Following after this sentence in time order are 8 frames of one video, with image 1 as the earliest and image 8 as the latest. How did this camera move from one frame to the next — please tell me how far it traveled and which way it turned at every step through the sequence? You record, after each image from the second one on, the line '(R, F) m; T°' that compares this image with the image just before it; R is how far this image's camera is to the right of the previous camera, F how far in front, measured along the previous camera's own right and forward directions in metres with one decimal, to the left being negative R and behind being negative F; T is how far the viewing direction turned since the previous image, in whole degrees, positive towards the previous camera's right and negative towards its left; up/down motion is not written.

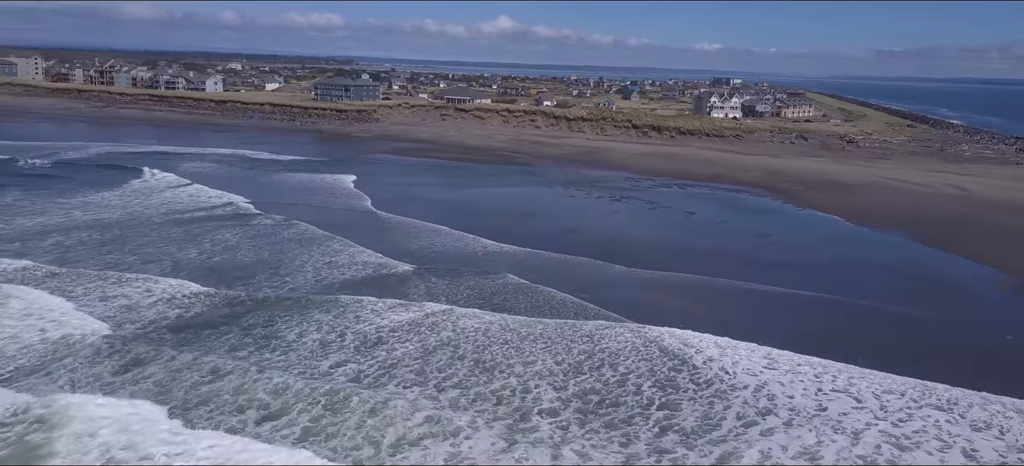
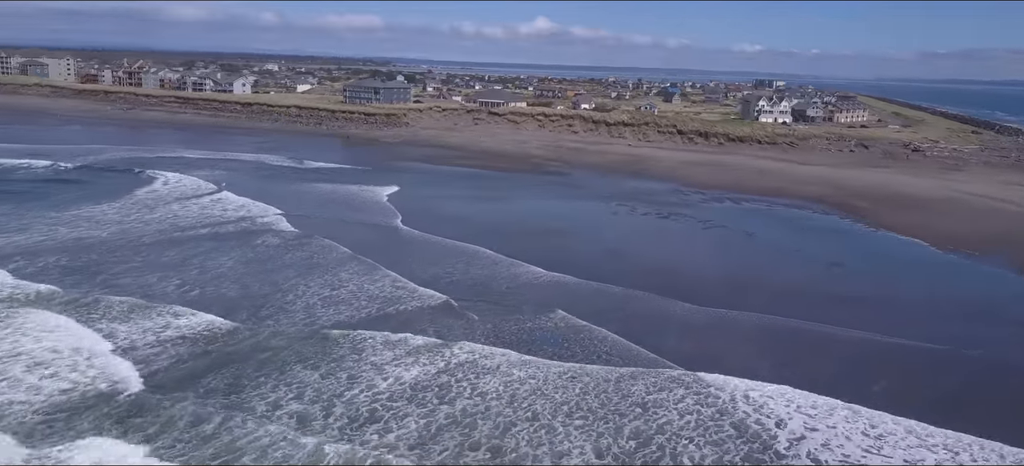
(+0.1, +2.2) m; -3°
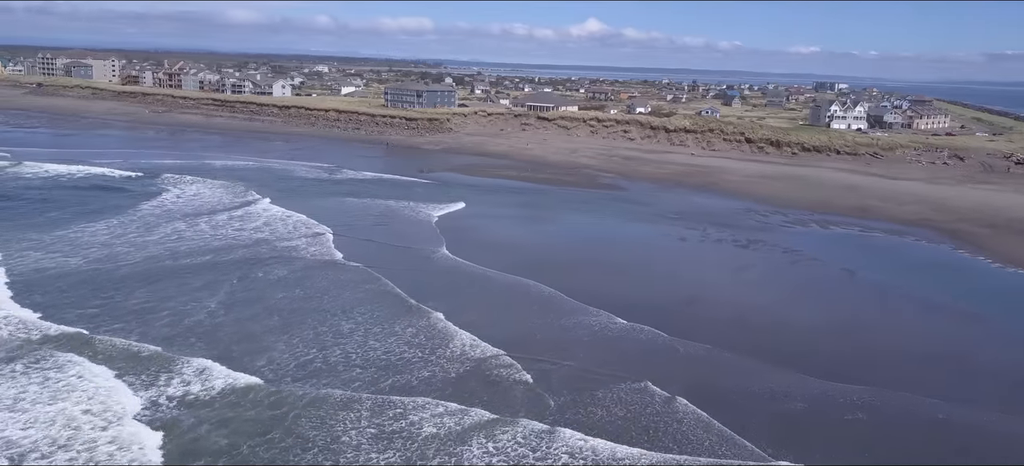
(0.0, +2.9) m; -4°
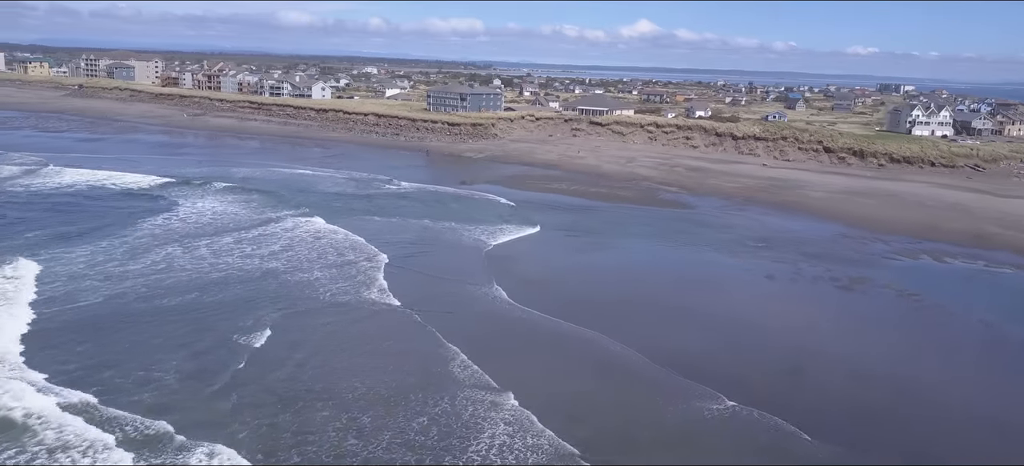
(0.0, +2.9) m; -3°
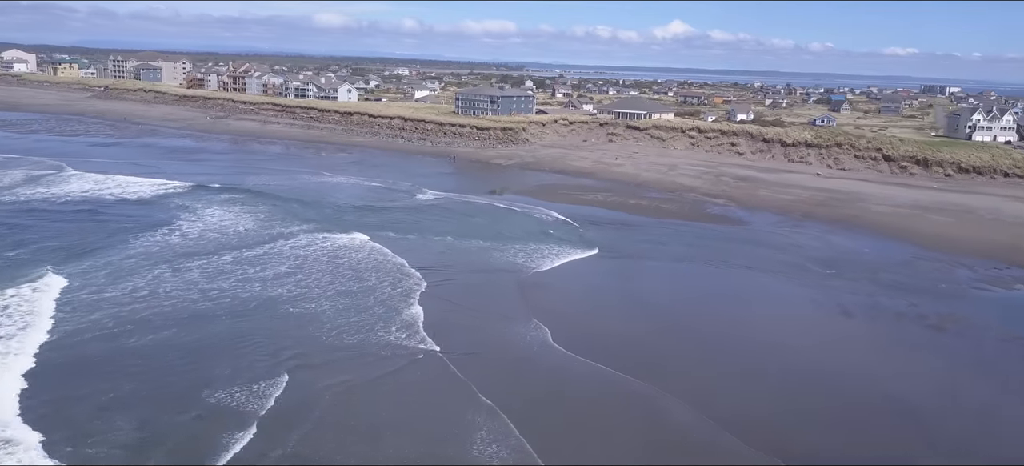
(0.0, +1.9) m; -2°
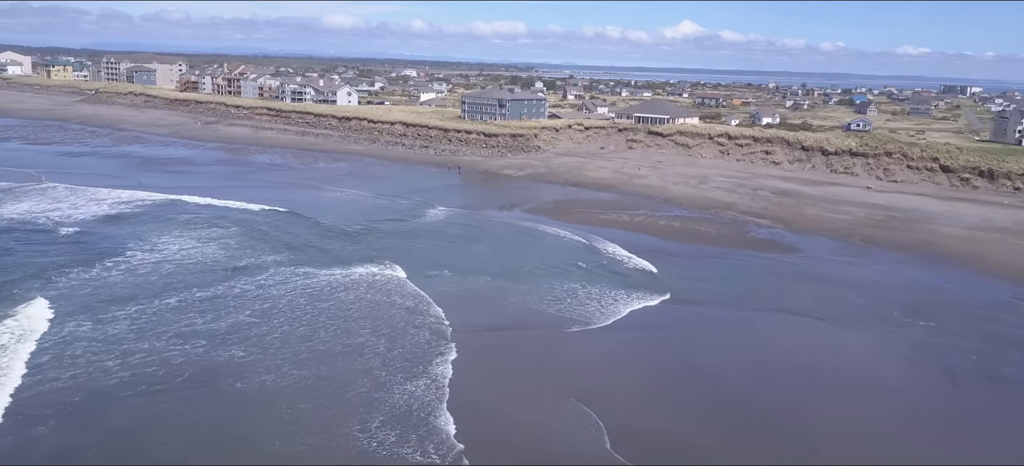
(-0.1, +2.9) m; -1°
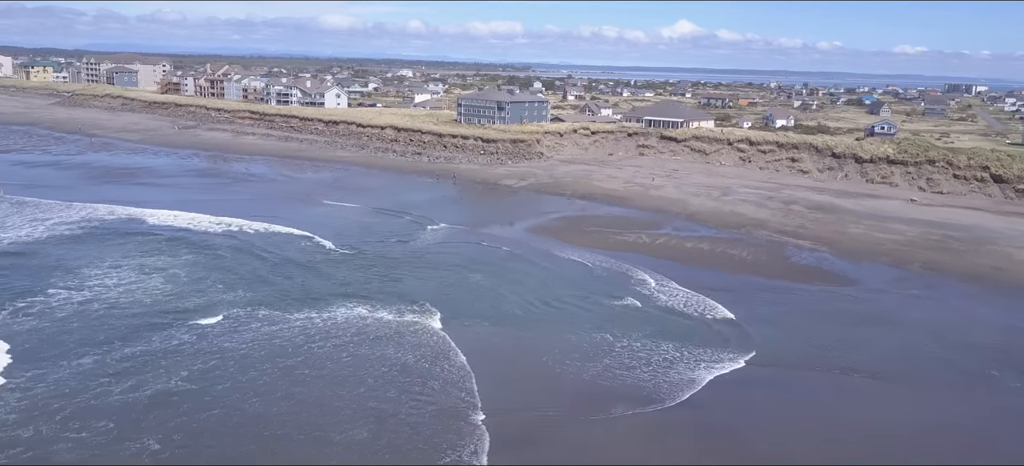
(-0.1, +2.5) m; 0°
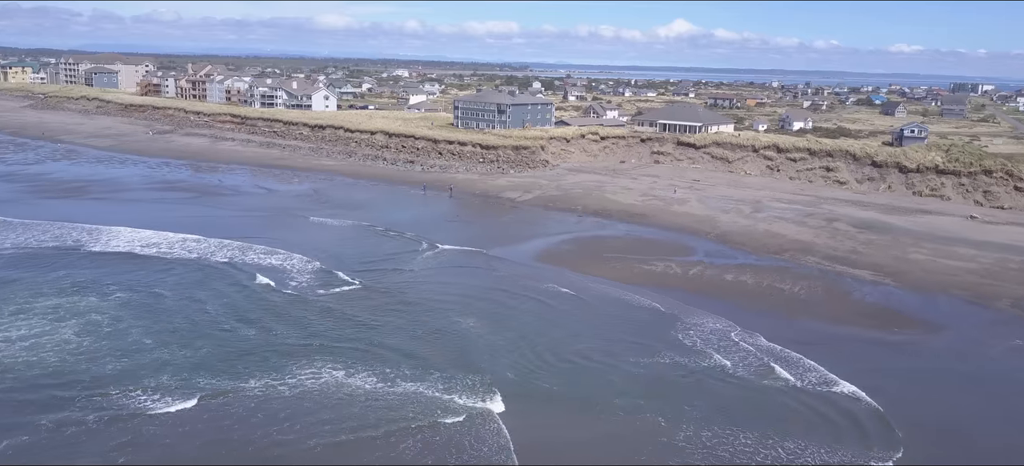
(-0.2, +2.6) m; 0°
